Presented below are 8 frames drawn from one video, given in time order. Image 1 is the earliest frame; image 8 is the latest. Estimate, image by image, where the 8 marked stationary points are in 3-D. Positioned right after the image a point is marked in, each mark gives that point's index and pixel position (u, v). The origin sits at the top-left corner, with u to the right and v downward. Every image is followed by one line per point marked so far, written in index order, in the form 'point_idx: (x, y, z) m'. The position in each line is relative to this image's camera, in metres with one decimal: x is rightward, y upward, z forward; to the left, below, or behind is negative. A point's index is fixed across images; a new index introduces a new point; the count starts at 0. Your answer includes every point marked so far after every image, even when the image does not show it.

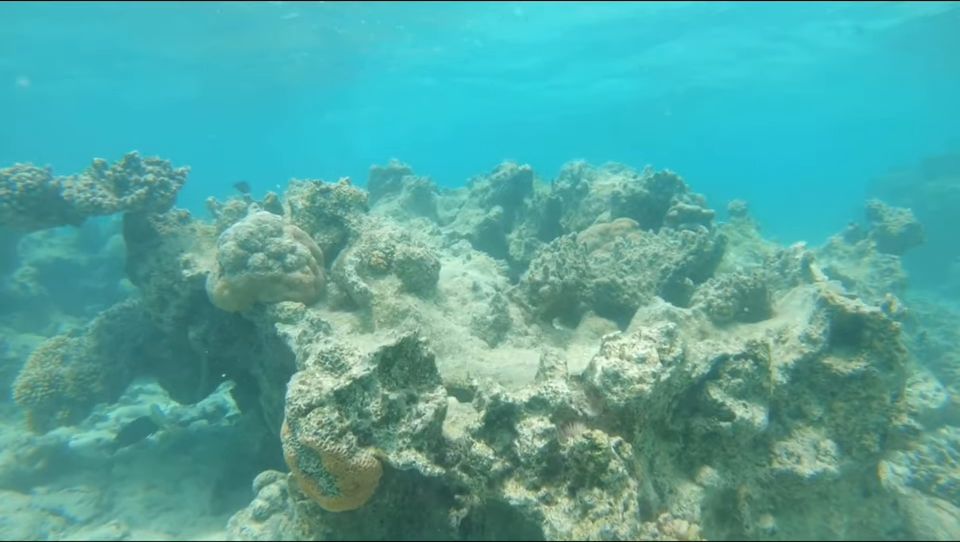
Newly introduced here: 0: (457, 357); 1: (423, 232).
0: (-0.2, -0.9, +6.6) m
1: (-1.0, +0.7, +11.4) m
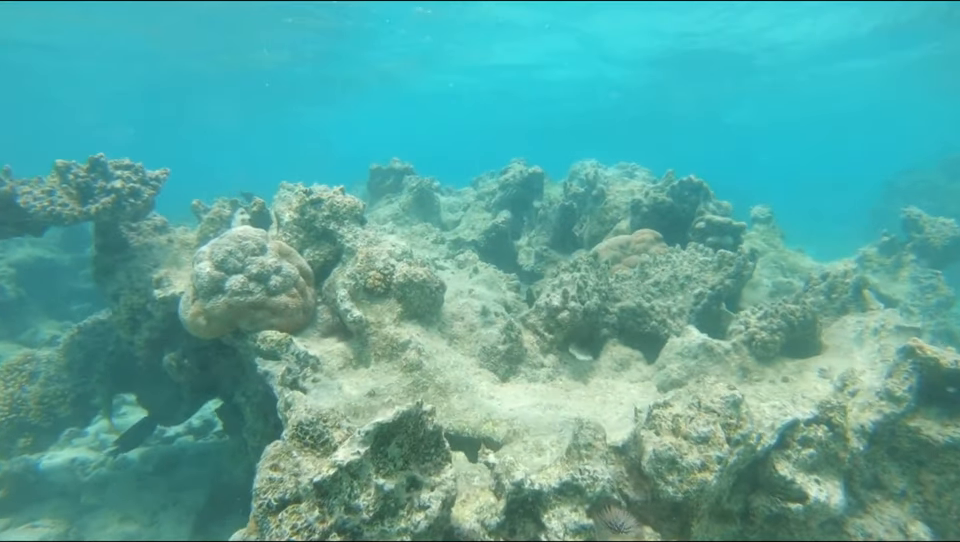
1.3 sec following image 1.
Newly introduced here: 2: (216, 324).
0: (-0.1, -1.1, +5.7) m
1: (-0.9, +0.5, +10.6) m
2: (-2.5, -0.5, +5.8) m
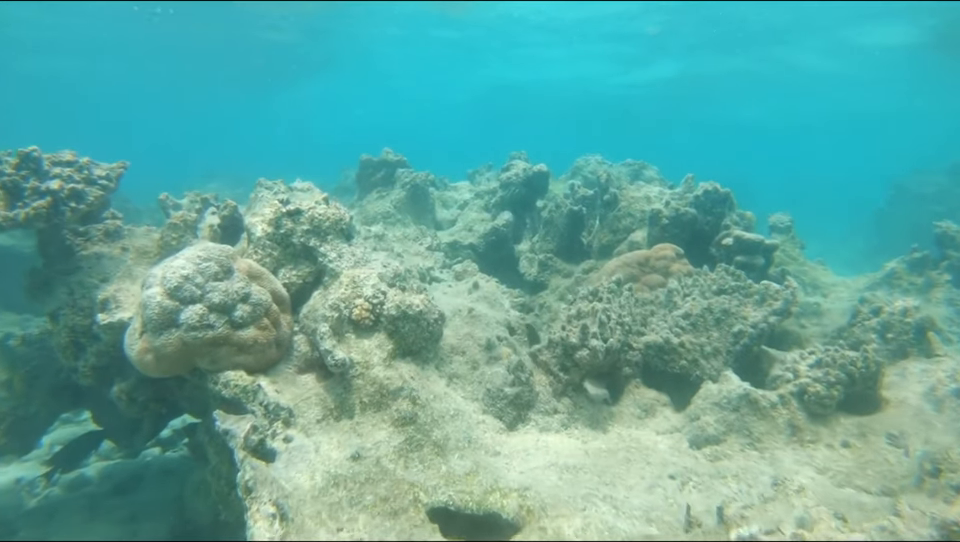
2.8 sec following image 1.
0: (-0.1, -1.4, +4.8) m
1: (-0.9, +0.4, +9.6) m
2: (-2.4, -0.7, +4.8) m
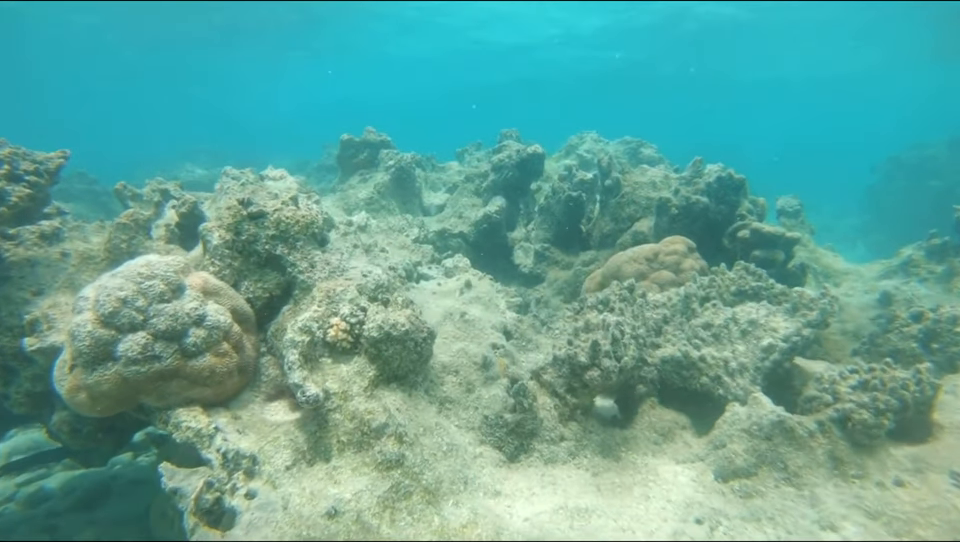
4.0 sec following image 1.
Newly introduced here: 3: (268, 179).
0: (-0.1, -1.5, +4.1) m
1: (-1.0, +0.5, +8.8) m
2: (-2.4, -0.9, +4.0) m
3: (-2.6, +1.1, +7.6) m
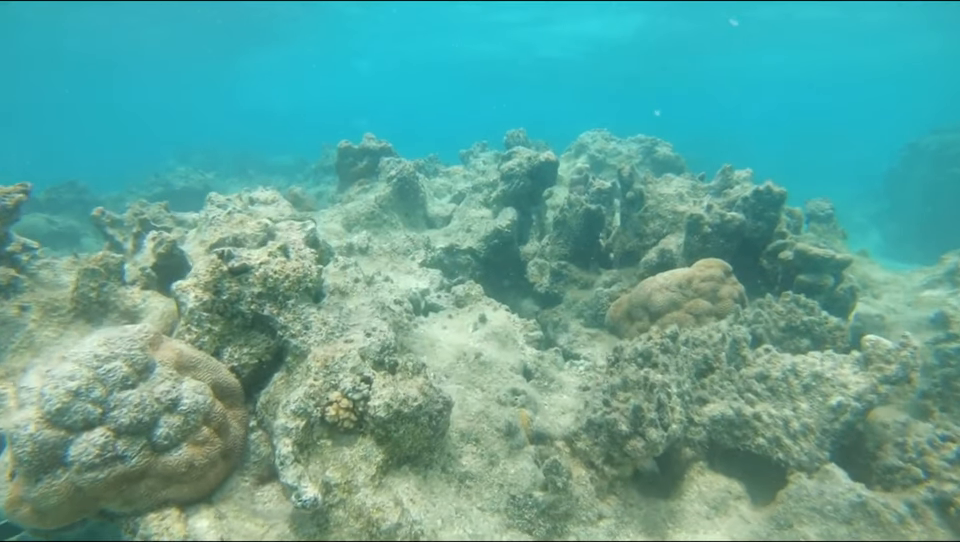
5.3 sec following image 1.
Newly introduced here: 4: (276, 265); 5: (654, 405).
0: (+0.1, -1.9, +3.4) m
1: (-0.9, +0.1, +8.0) m
2: (-2.2, -1.3, +3.4) m
3: (-2.5, +0.7, +6.9) m
4: (-1.4, 0.0, +4.2) m
5: (+1.2, -0.9, +4.4) m
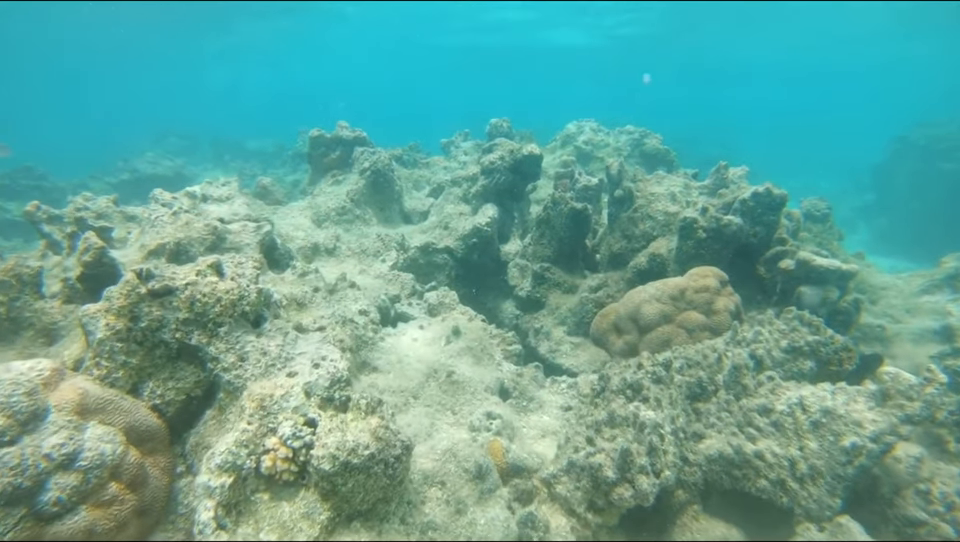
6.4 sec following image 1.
0: (-0.1, -2.1, +2.9) m
1: (-1.2, +0.1, +7.4) m
2: (-2.4, -1.4, +2.7) m
3: (-2.7, +0.7, +6.3) m
4: (-1.6, -0.1, +3.6) m
5: (+1.0, -1.0, +3.8) m
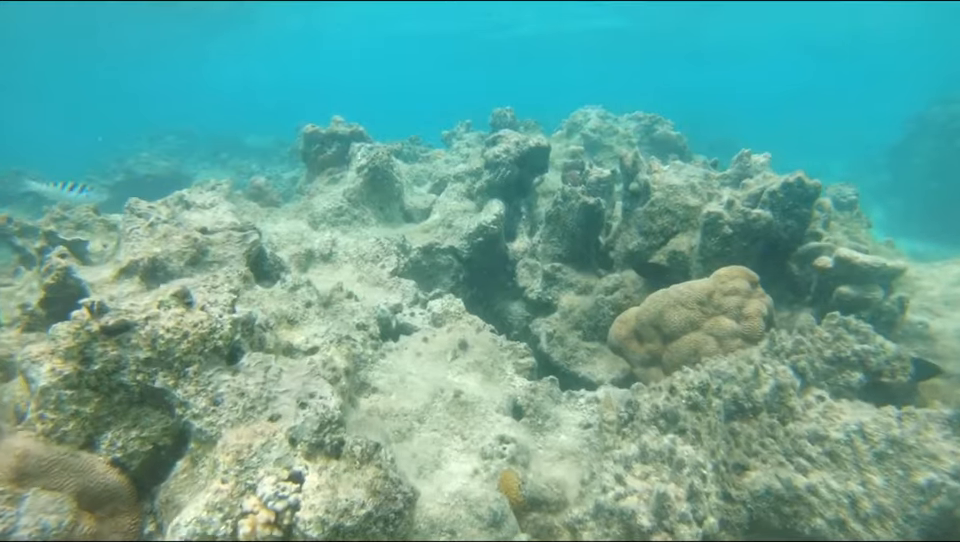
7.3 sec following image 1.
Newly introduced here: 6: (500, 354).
0: (0.0, -2.2, +2.4) m
1: (-1.1, 0.0, +6.9) m
2: (-2.4, -1.6, +2.3) m
3: (-2.7, +0.5, +5.7) m
4: (-1.5, -0.2, +3.1) m
5: (+1.1, -1.1, +3.3) m
6: (+0.2, -0.7, +5.7) m
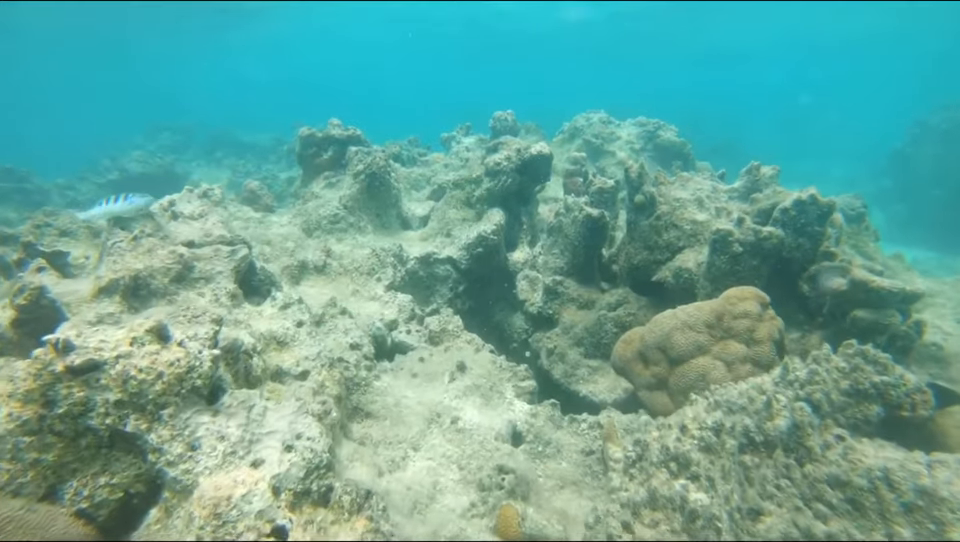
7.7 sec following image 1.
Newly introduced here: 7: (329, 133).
0: (0.0, -2.4, +2.2) m
1: (-1.1, -0.1, +6.7) m
2: (-2.4, -1.8, +2.0) m
3: (-2.7, +0.4, +5.5) m
4: (-1.5, -0.4, +2.9) m
5: (+1.1, -1.3, +3.1) m
6: (+0.2, -0.9, +5.5) m
7: (-2.5, +2.3, +10.3) m
